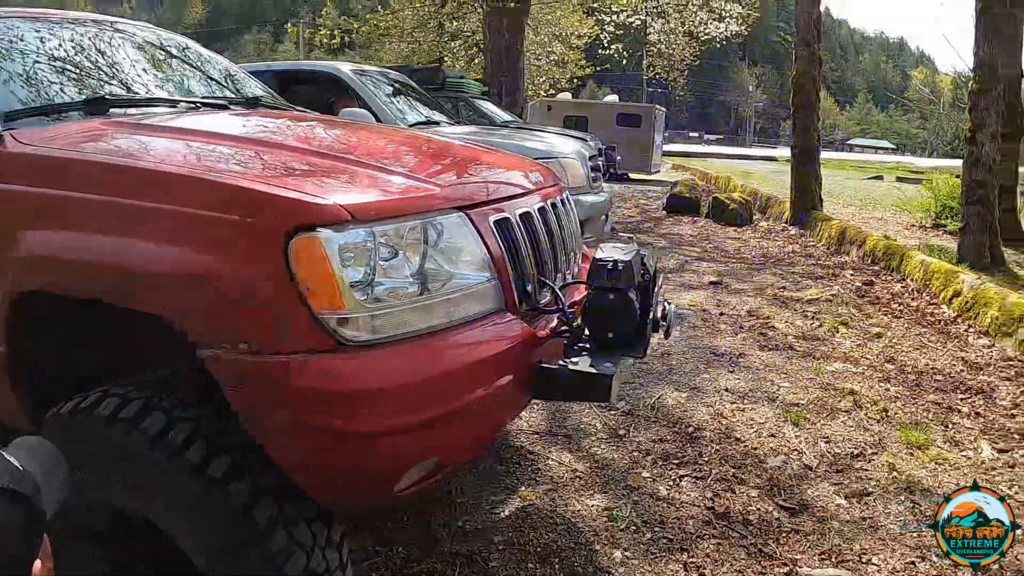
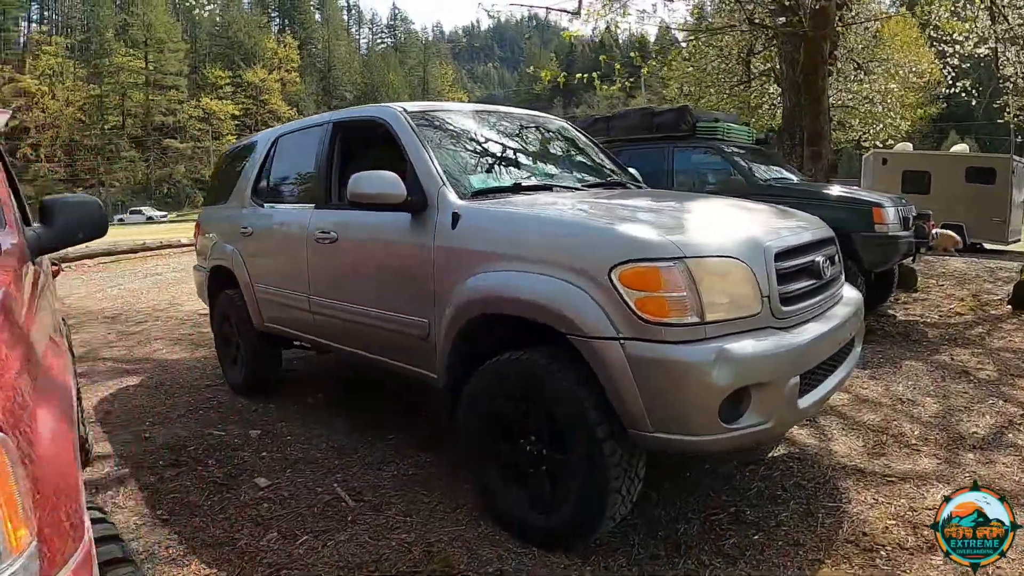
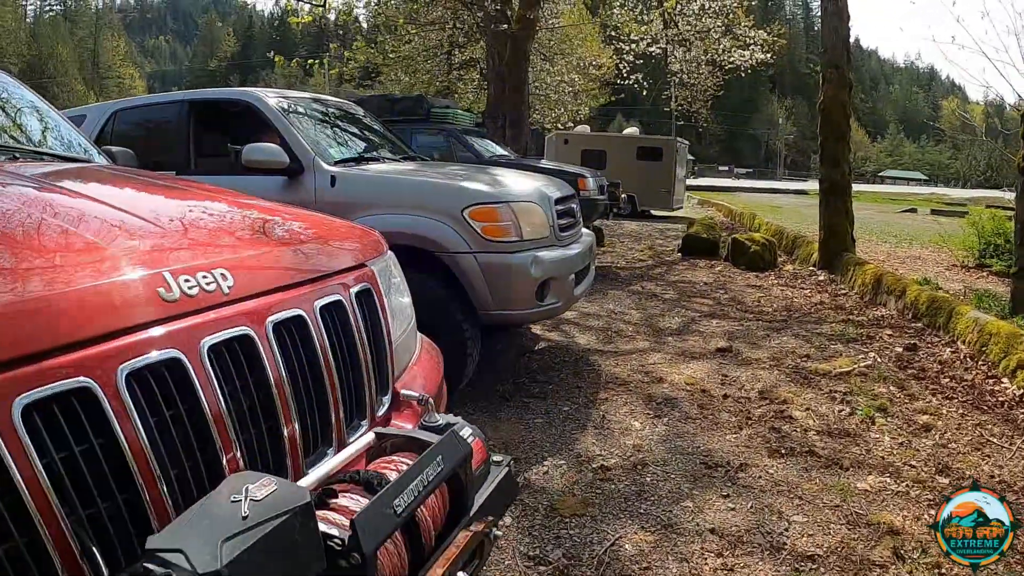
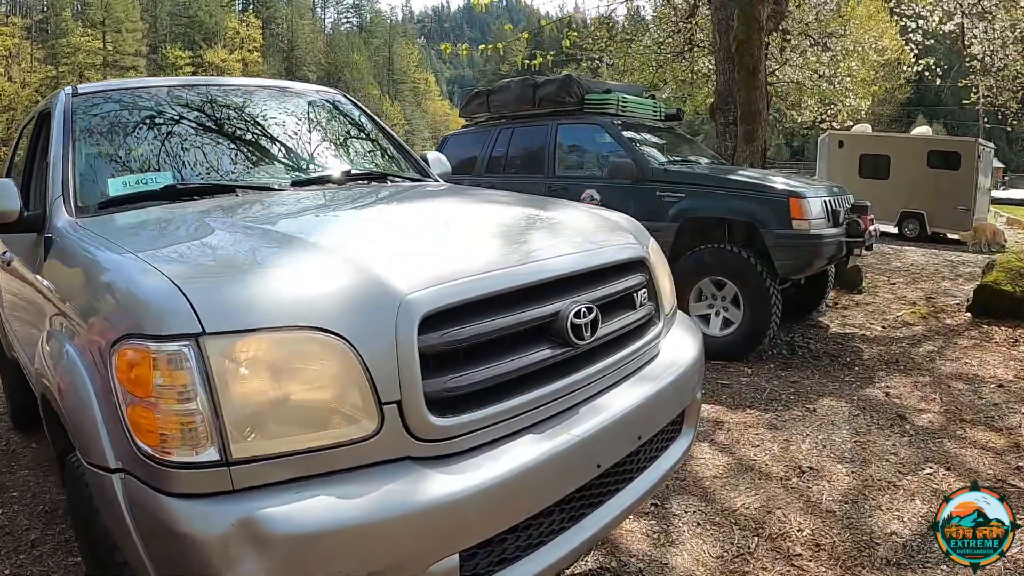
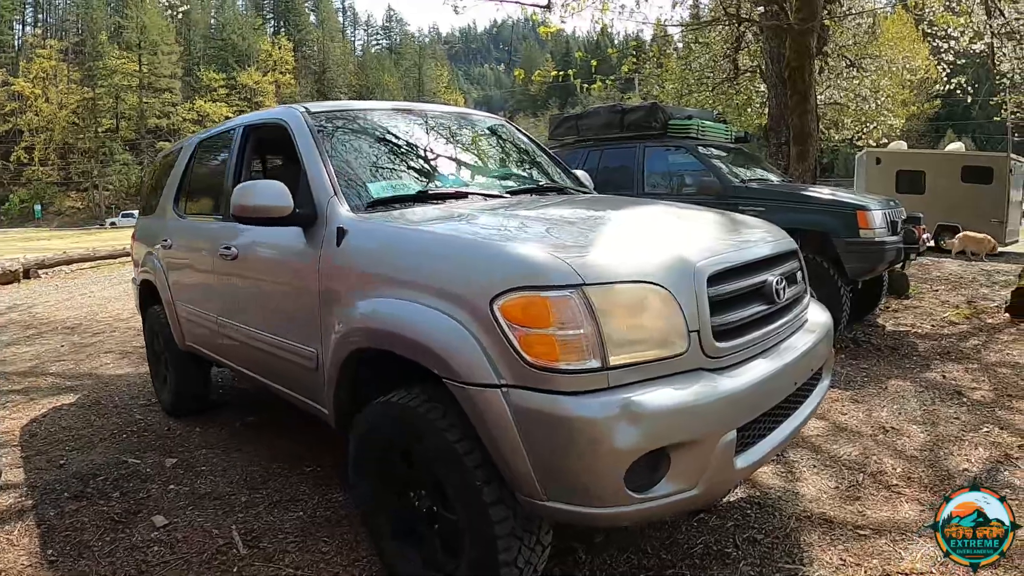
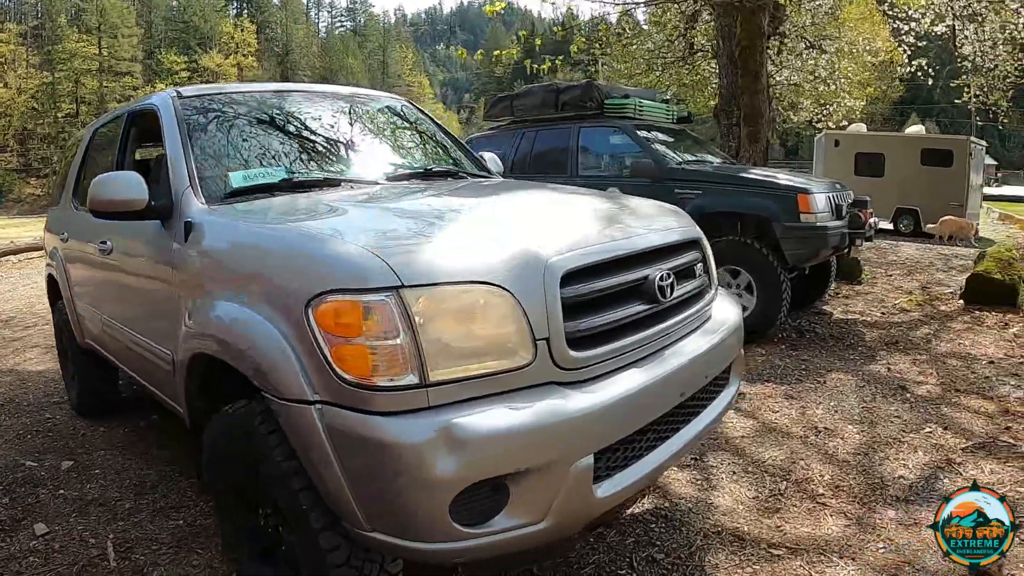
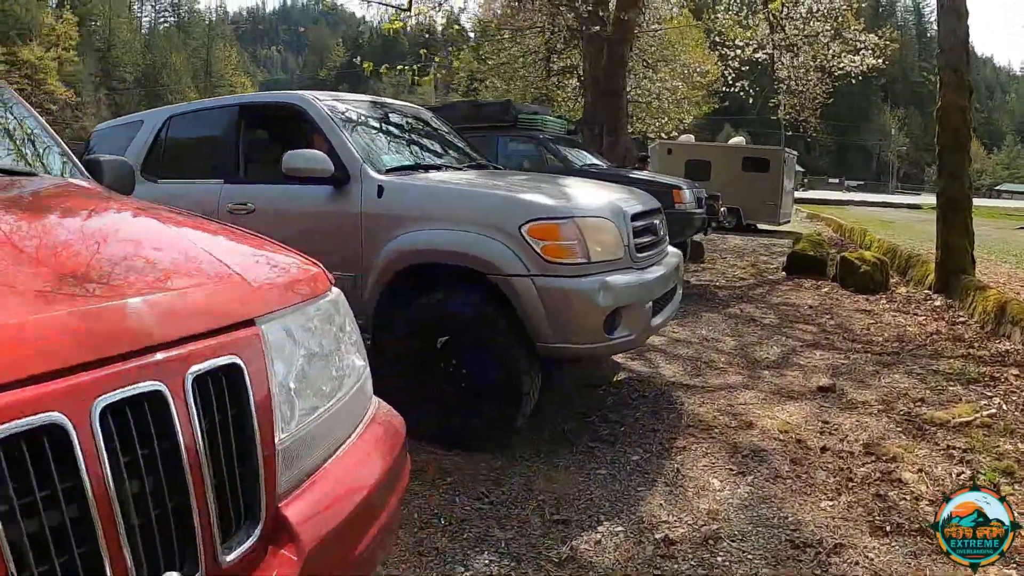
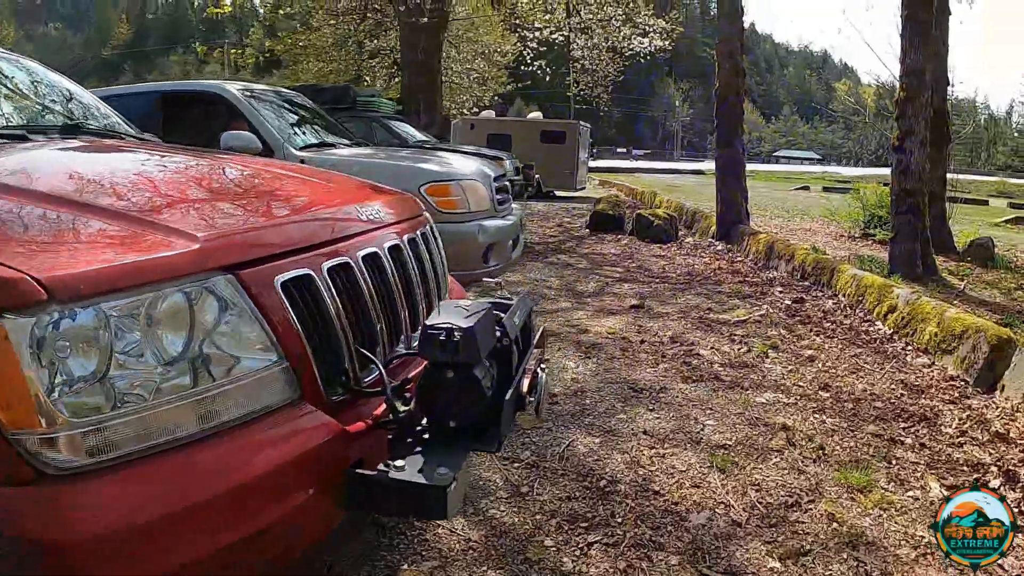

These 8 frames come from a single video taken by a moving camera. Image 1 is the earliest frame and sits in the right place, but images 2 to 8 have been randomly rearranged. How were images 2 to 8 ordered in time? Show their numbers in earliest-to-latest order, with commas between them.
8, 3, 7, 2, 5, 6, 4
